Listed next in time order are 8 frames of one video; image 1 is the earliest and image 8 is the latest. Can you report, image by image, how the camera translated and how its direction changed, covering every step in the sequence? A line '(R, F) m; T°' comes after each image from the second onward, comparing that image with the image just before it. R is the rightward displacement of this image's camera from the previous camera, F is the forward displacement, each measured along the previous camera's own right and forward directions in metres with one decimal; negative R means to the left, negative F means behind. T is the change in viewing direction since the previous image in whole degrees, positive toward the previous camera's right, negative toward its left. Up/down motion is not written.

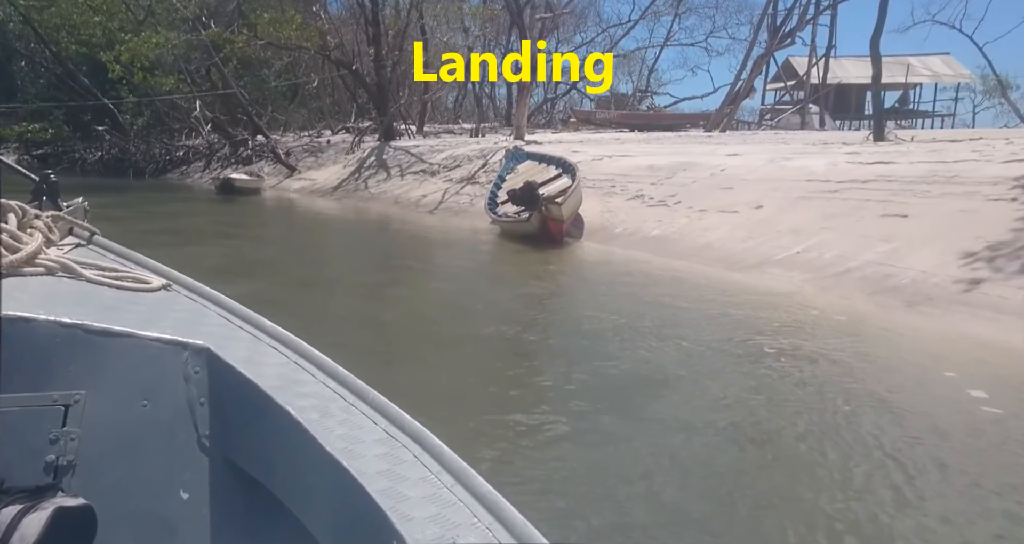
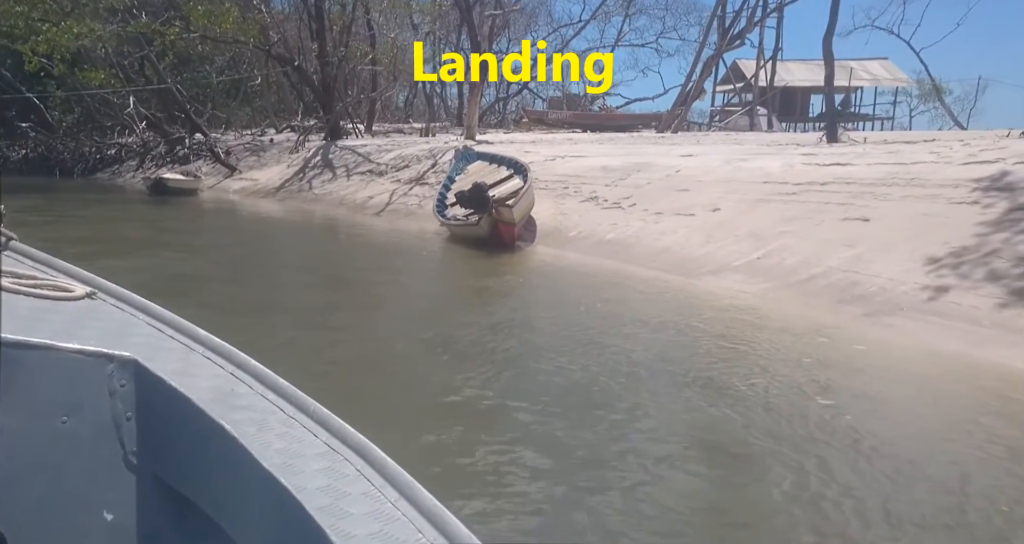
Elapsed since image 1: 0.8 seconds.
(+0.1, +0.6) m; +4°
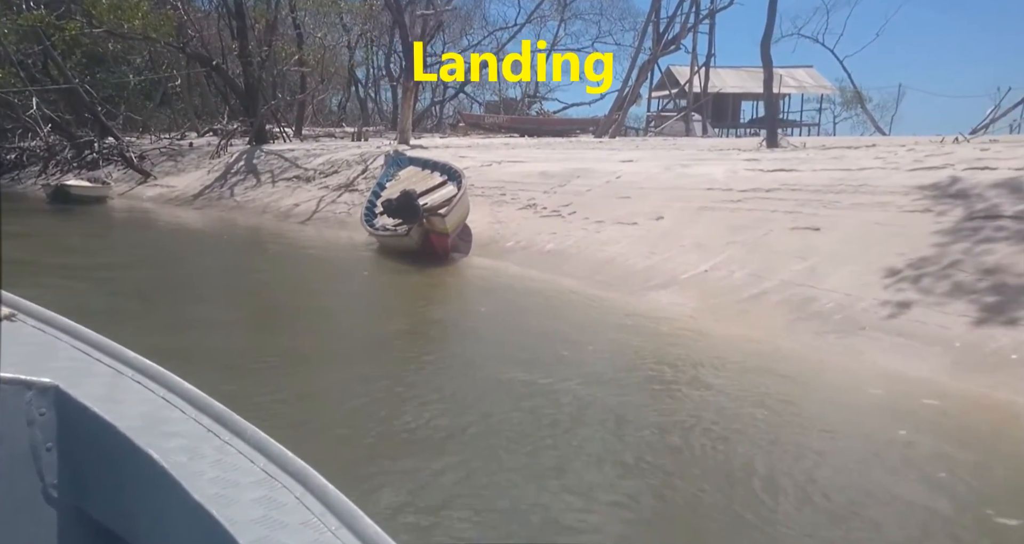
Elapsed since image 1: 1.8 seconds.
(+0.1, +0.7) m; +5°
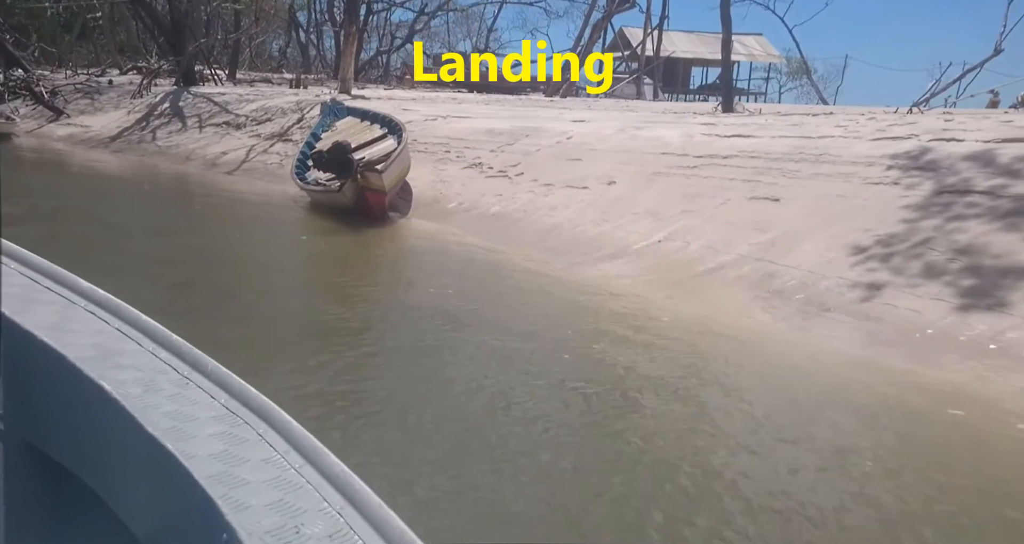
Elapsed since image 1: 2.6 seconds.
(+0.1, +0.6) m; +5°
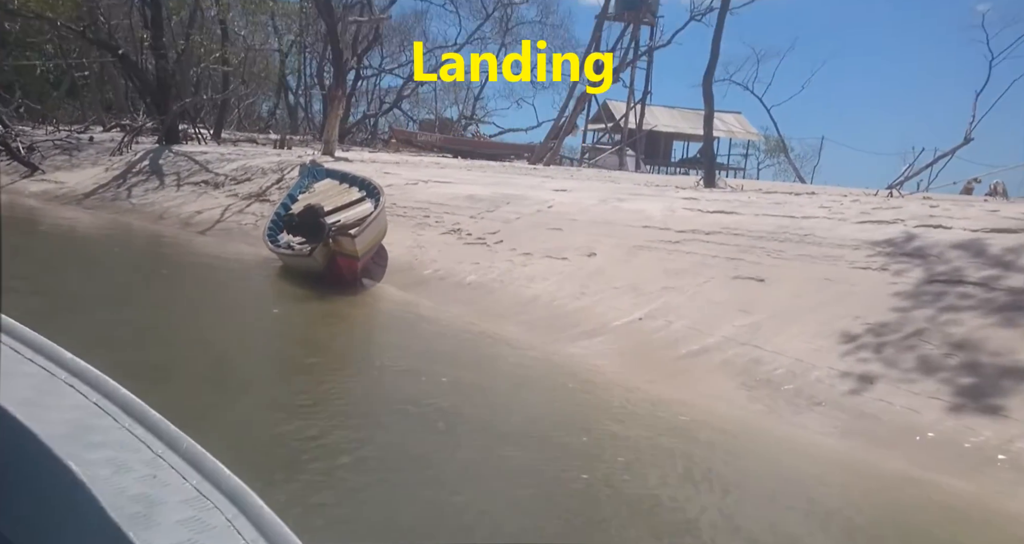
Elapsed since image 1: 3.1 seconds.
(+0.1, +0.3) m; +2°
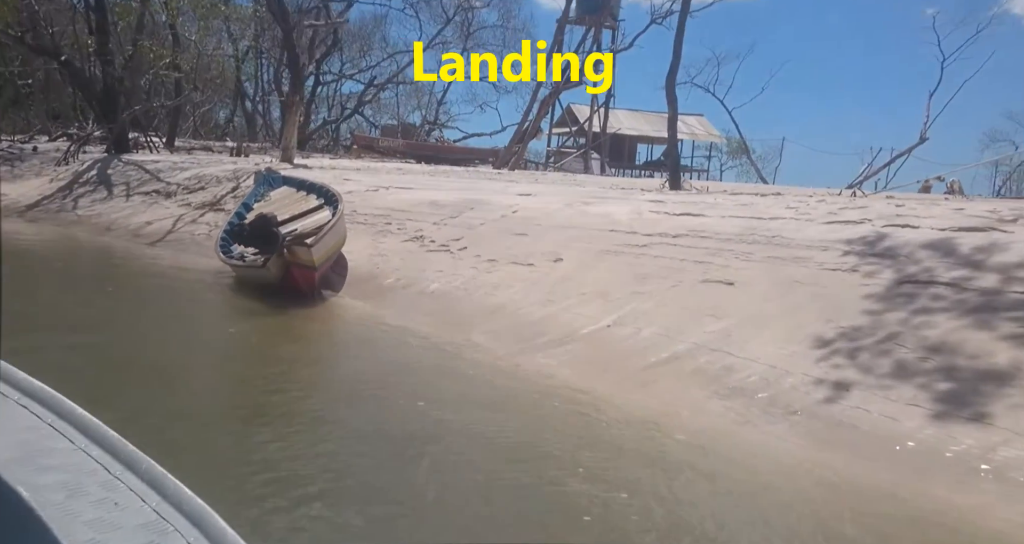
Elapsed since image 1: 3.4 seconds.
(+0.1, +0.3) m; +3°
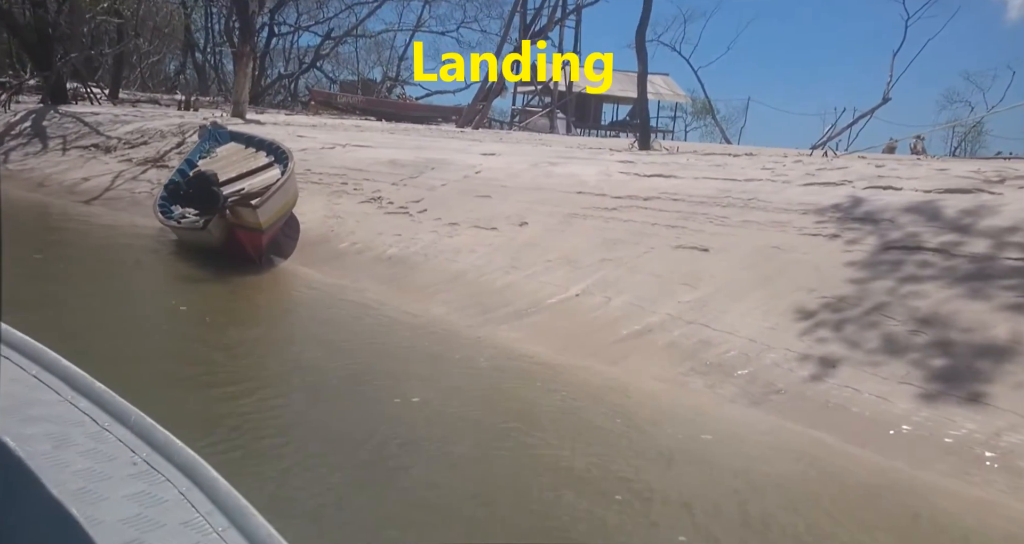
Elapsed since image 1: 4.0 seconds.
(0.0, +0.5) m; +3°
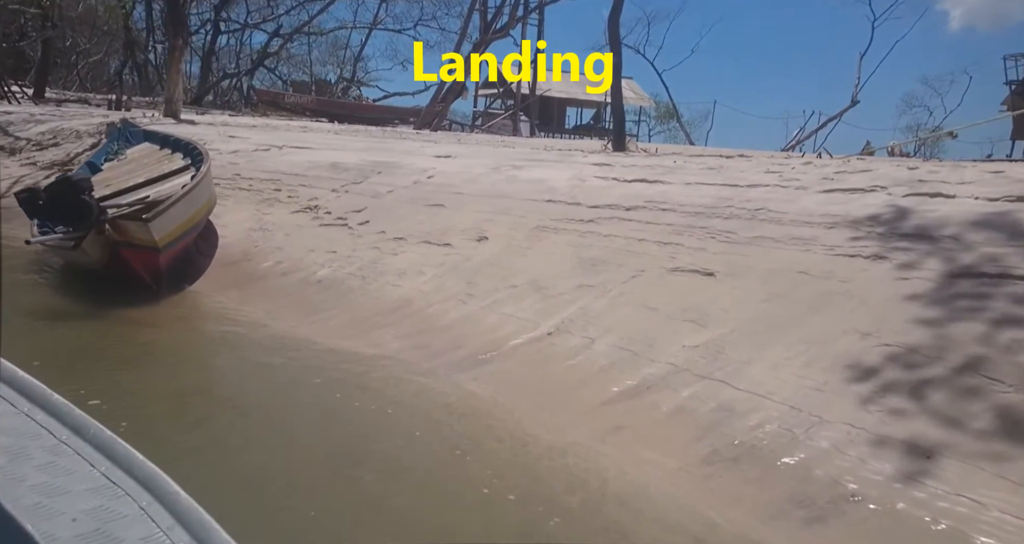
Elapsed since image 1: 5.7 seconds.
(+0.1, +1.4) m; +3°
